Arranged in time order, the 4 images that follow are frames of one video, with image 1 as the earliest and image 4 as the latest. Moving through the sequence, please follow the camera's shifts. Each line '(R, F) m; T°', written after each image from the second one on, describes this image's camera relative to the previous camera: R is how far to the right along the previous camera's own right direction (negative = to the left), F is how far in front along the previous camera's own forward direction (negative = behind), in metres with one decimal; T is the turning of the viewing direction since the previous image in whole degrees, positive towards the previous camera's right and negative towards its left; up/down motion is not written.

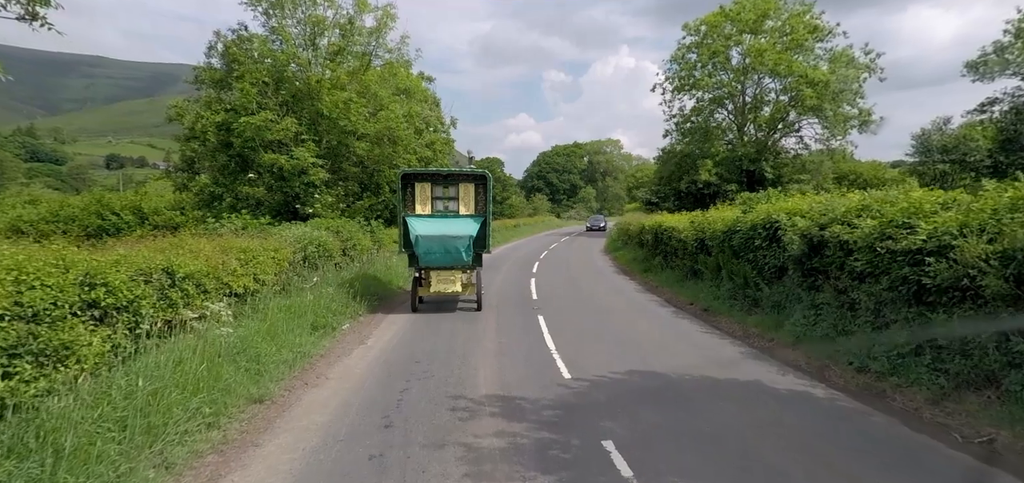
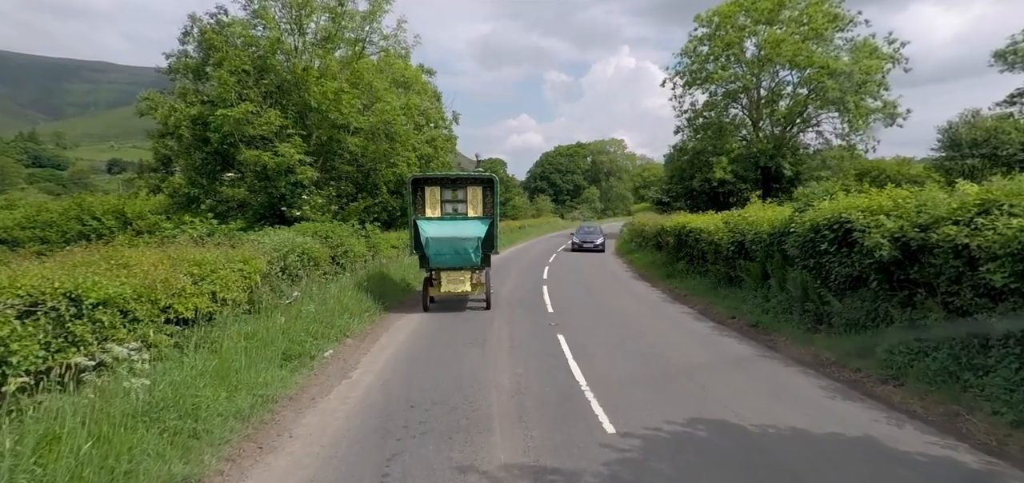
(-0.2, +1.8) m; 0°
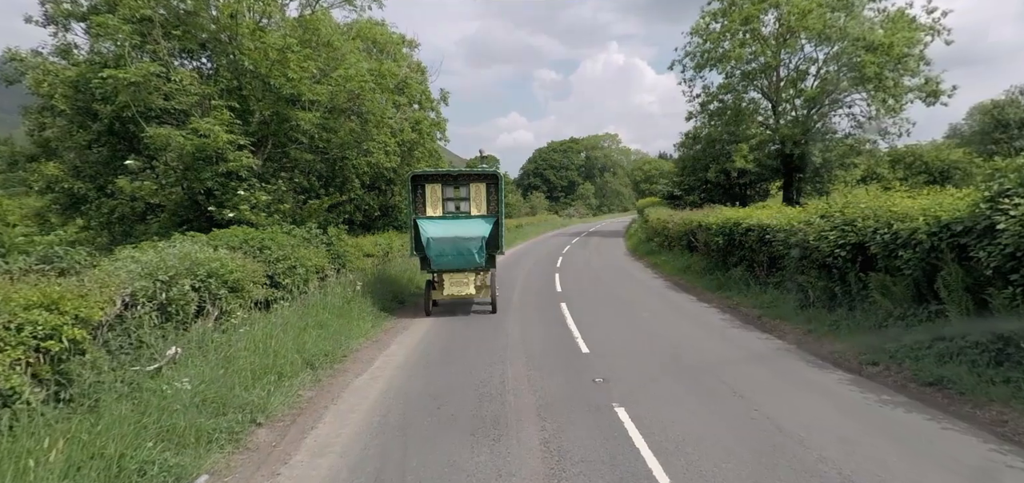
(-0.3, +4.2) m; +1°
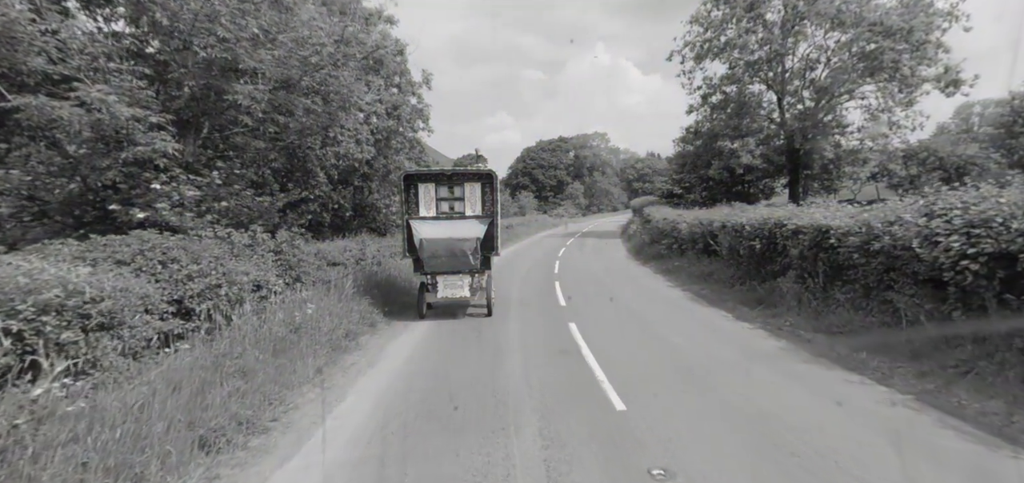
(-0.2, +2.8) m; +1°
